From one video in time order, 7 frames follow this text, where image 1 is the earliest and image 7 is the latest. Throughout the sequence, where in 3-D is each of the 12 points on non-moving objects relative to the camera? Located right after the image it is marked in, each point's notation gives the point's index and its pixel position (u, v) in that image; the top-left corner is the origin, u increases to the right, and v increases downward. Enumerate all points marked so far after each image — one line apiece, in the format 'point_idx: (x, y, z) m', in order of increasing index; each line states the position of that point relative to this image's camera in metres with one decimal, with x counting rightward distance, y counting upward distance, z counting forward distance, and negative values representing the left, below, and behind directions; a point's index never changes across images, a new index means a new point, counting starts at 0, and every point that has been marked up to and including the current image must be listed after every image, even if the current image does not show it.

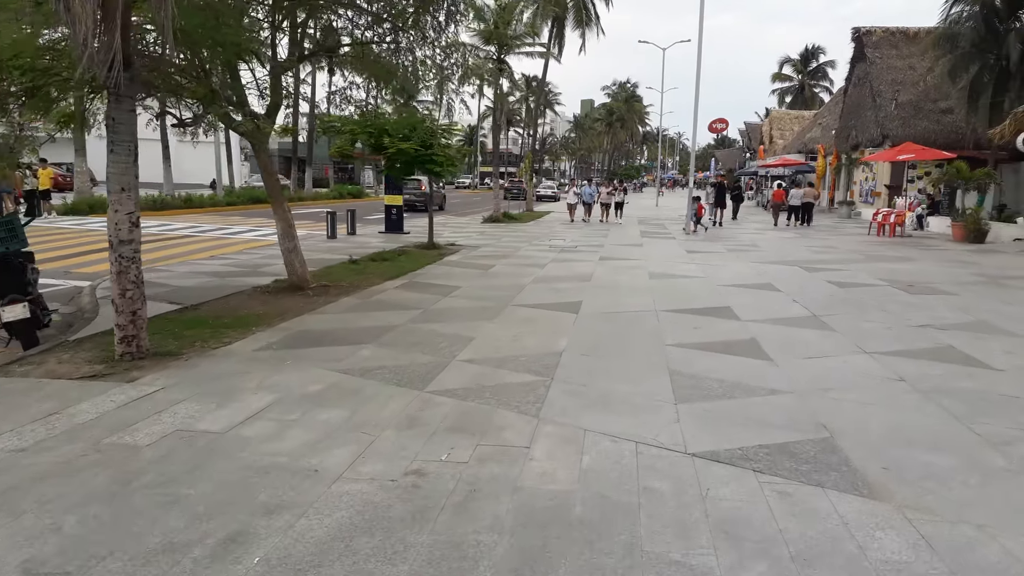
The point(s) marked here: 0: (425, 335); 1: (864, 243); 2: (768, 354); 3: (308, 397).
0: (-0.8, -0.4, +7.4) m
1: (+8.4, +1.1, +19.6) m
2: (+2.1, -0.5, +6.9) m
3: (-1.3, -0.7, +5.3) m
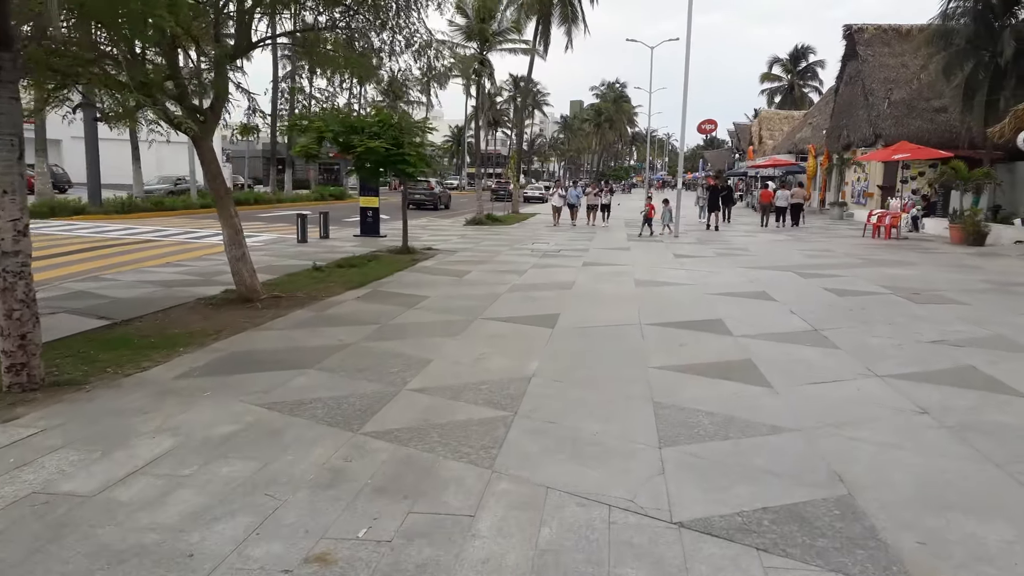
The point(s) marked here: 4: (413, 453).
0: (-1.1, -0.5, +6.5) m
1: (+7.9, +1.0, +18.8) m
2: (+1.8, -0.7, +6.0) m
3: (-1.6, -0.8, +4.4) m
4: (-0.5, -0.8, +4.2) m
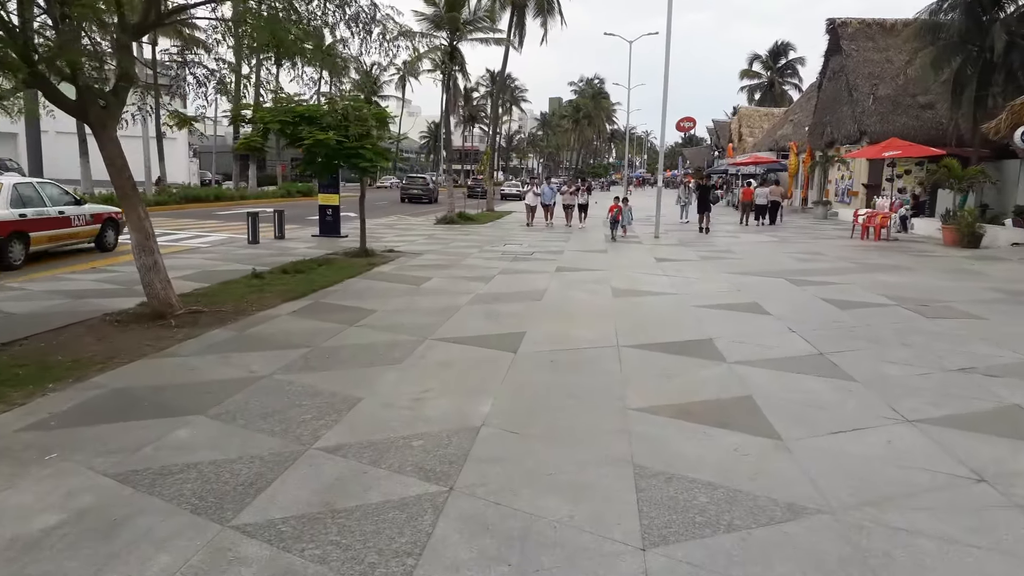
0: (-1.4, -0.7, +5.2) m
1: (+7.3, +0.9, +17.8) m
2: (+1.5, -0.8, +4.8) m
3: (-1.9, -1.0, +3.1) m
4: (-0.8, -1.0, +3.0) m
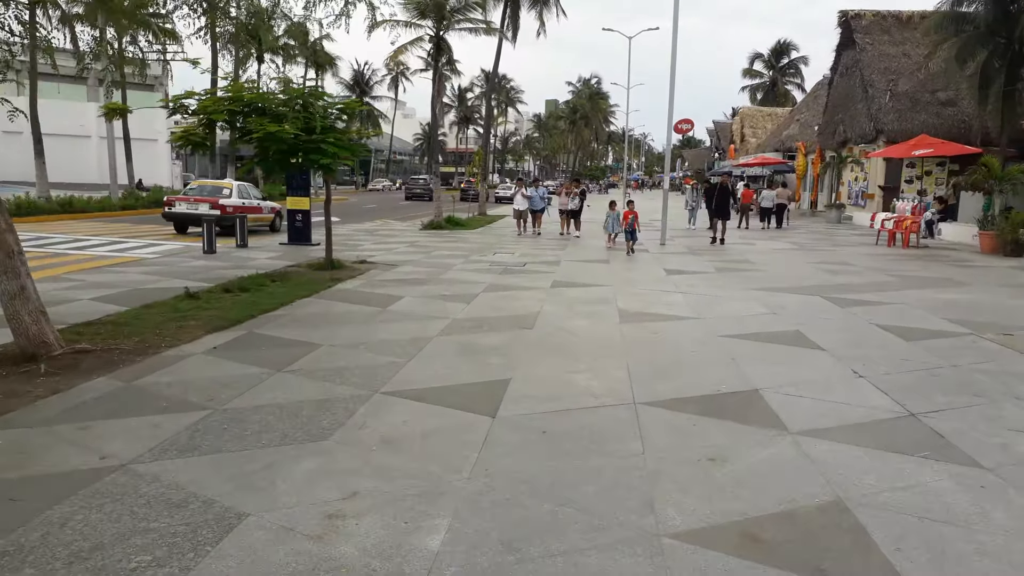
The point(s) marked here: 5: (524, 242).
0: (-1.5, -0.9, +3.4) m
1: (+7.1, +0.6, +16.0) m
2: (+1.4, -1.0, +3.0) m
3: (-2.0, -1.2, +1.3) m
4: (-0.9, -1.2, +1.1) m
5: (+0.3, +1.0, +17.1) m
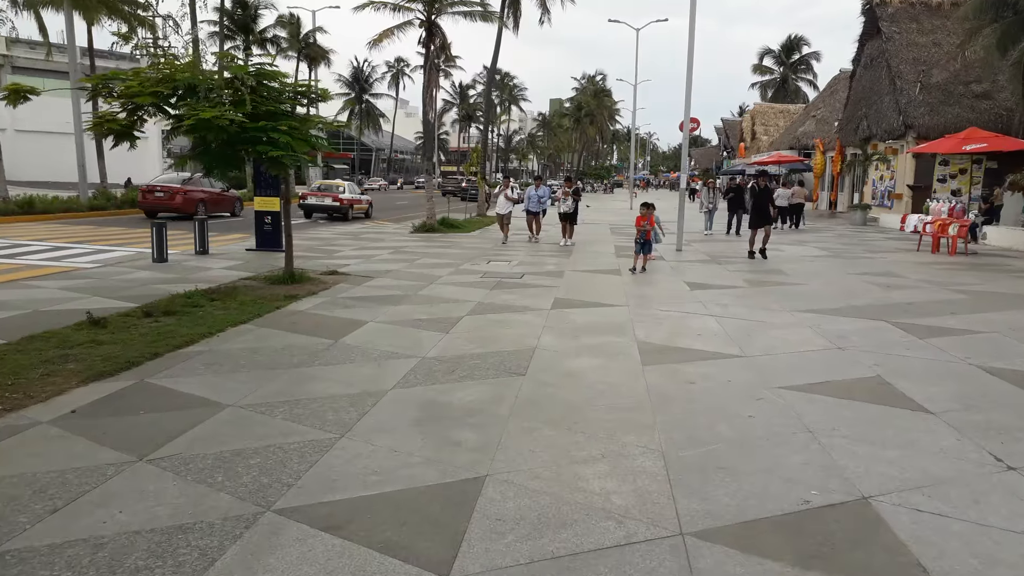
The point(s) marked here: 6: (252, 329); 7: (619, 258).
0: (-1.7, -1.1, +1.4) m
1: (+7.1, +0.4, +14.0) m
2: (+1.3, -1.2, +1.0) m
3: (-2.1, -1.4, -0.7) m
4: (-1.0, -1.4, -0.8) m
5: (+0.2, +0.7, +15.2) m
6: (-2.3, -0.4, +7.2) m
7: (+1.8, +0.5, +13.8) m
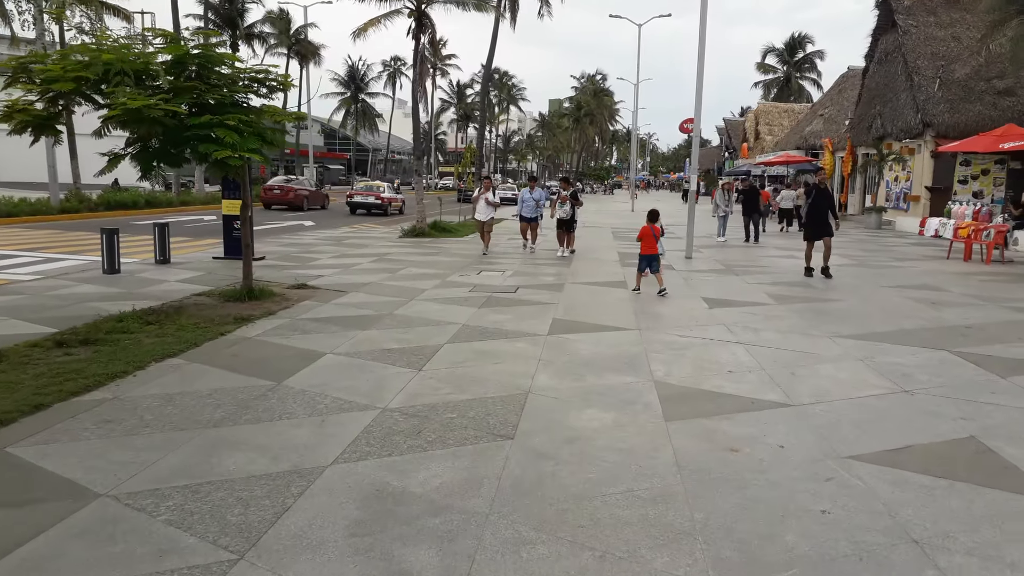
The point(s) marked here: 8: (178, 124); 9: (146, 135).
0: (-1.7, -1.3, +0.1) m
1: (+7.0, +0.2, +12.6) m
2: (+1.2, -1.4, -0.3) m
3: (-2.2, -1.6, -2.0) m
4: (-1.1, -1.6, -2.2) m
5: (+0.1, +0.5, +13.8) m
6: (-2.4, -0.6, +5.9) m
7: (+1.7, +0.3, +12.5) m
8: (-3.0, +1.5, +7.5) m
9: (-3.3, +1.4, +7.5) m
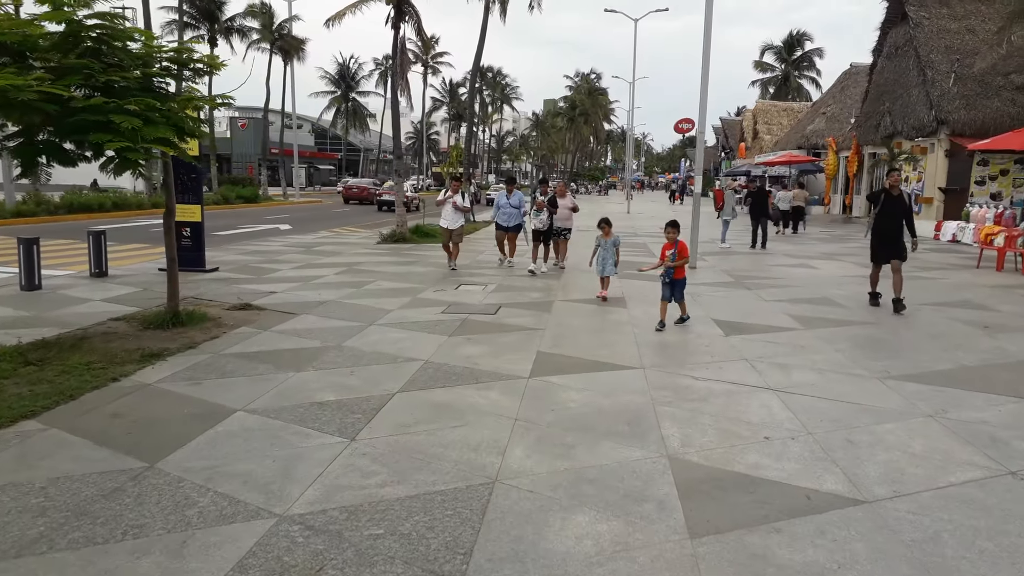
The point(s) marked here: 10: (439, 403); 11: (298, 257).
0: (-1.9, -1.5, -1.4) m
1: (+6.7, 0.0, +11.2) m
2: (+1.0, -1.7, -1.8) m
3: (-2.3, -1.8, -3.5) m
4: (-1.3, -1.8, -3.7) m
5: (-0.1, +0.3, +12.3) m
6: (-2.6, -0.8, +4.4) m
7: (+1.5, +0.1, +11.0) m
8: (-3.2, +1.3, +6.0) m
9: (-3.5, +1.2, +6.0) m
10: (-0.5, -0.7, +5.1) m
11: (-3.7, +0.5, +14.0) m
